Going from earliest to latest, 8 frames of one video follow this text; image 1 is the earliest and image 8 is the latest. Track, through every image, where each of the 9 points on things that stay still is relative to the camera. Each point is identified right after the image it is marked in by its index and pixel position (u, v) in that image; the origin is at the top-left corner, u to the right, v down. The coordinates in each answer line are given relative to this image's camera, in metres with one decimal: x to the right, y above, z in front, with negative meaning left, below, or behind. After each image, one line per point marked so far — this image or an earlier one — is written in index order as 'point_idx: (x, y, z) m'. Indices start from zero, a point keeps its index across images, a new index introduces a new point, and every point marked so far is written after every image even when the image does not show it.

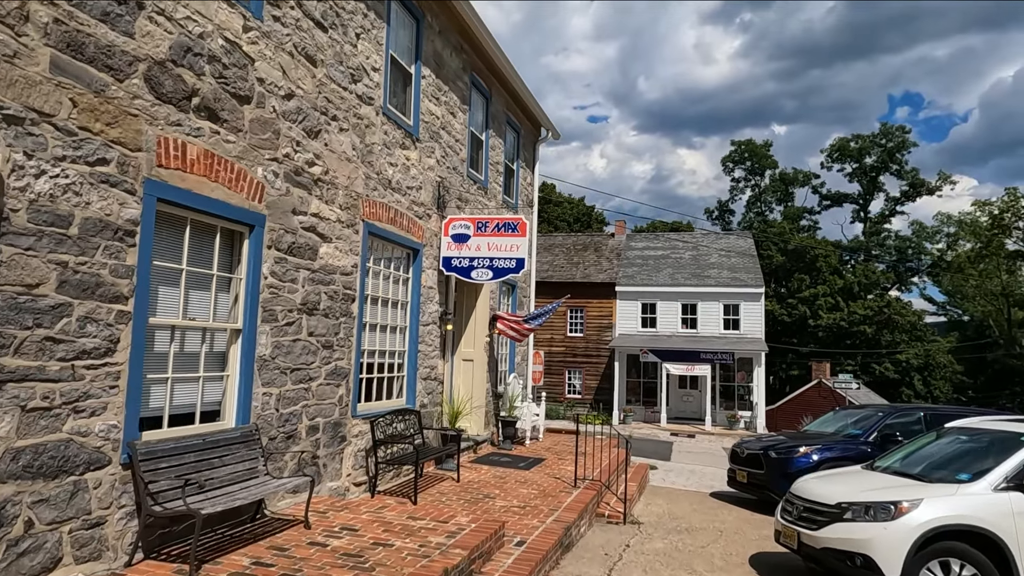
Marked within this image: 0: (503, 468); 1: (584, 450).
0: (-0.1, -2.3, +8.3) m
1: (+1.1, -2.4, +9.9) m
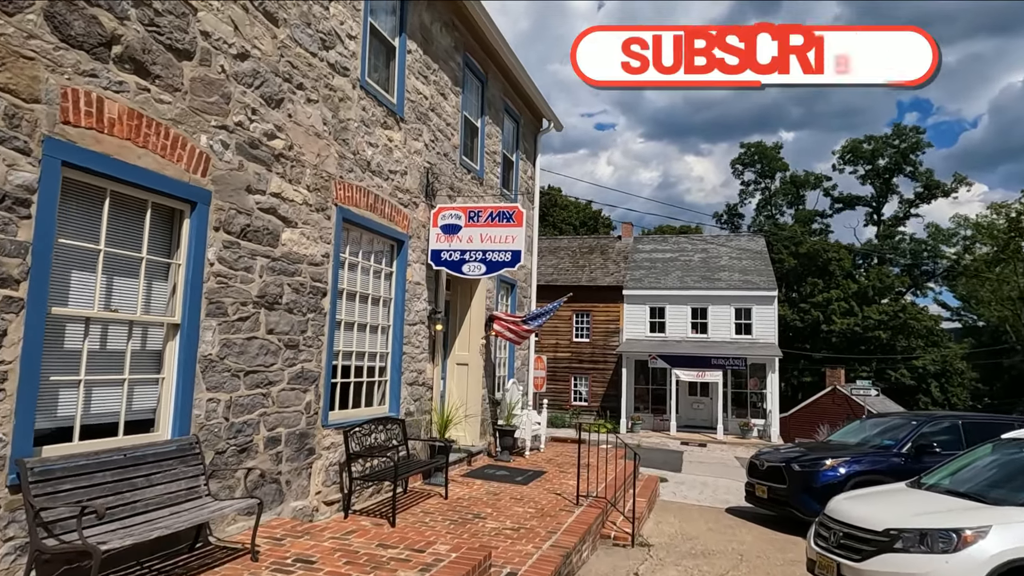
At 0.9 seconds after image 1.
0: (-0.2, -2.2, +7.6) m
1: (+1.0, -2.4, +9.1) m
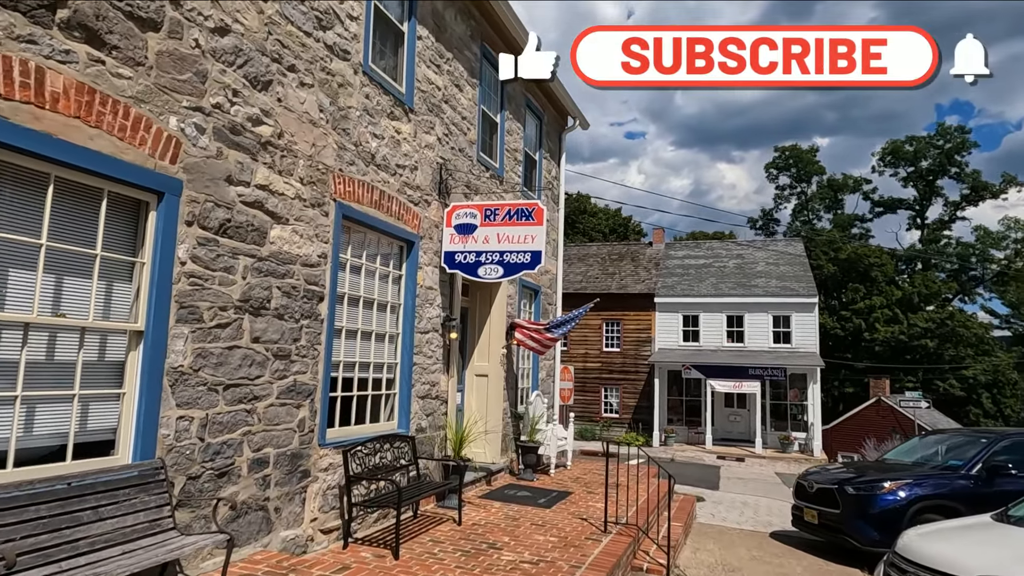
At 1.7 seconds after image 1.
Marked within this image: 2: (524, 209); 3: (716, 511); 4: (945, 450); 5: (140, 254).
0: (+0.1, -2.3, +6.9) m
1: (+1.3, -2.4, +8.4) m
2: (+0.1, +0.8, +6.6) m
3: (+3.1, -3.4, +10.2) m
4: (+5.5, -2.1, +8.6) m
5: (-2.1, +0.2, +3.7) m
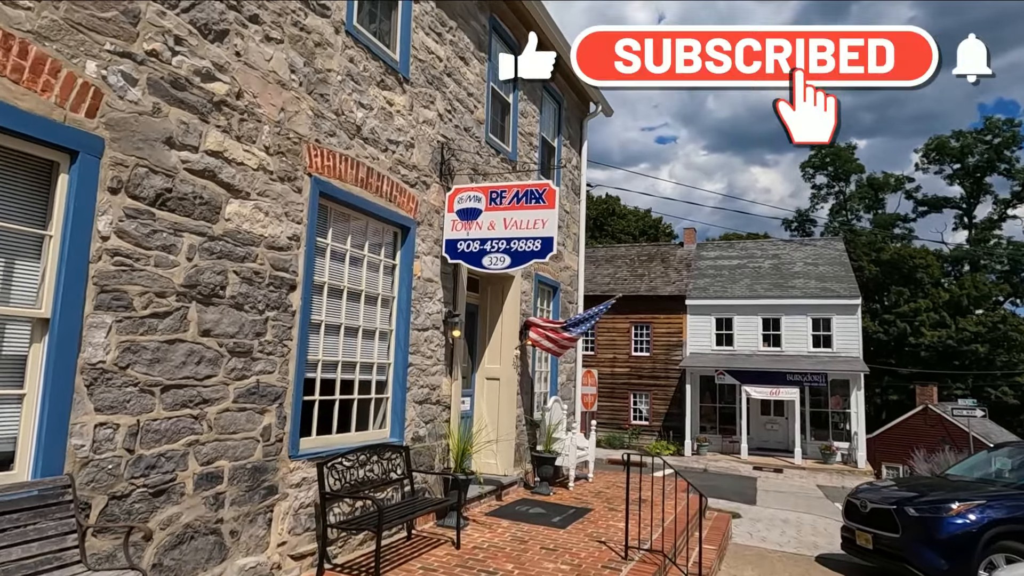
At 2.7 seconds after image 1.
0: (+0.2, -2.2, +6.2) m
1: (+1.5, -2.4, +7.6) m
2: (+0.2, +0.9, +5.9) m
3: (+3.4, -3.4, +9.3) m
4: (+5.7, -2.1, +7.6) m
5: (-2.1, +0.3, +3.1) m
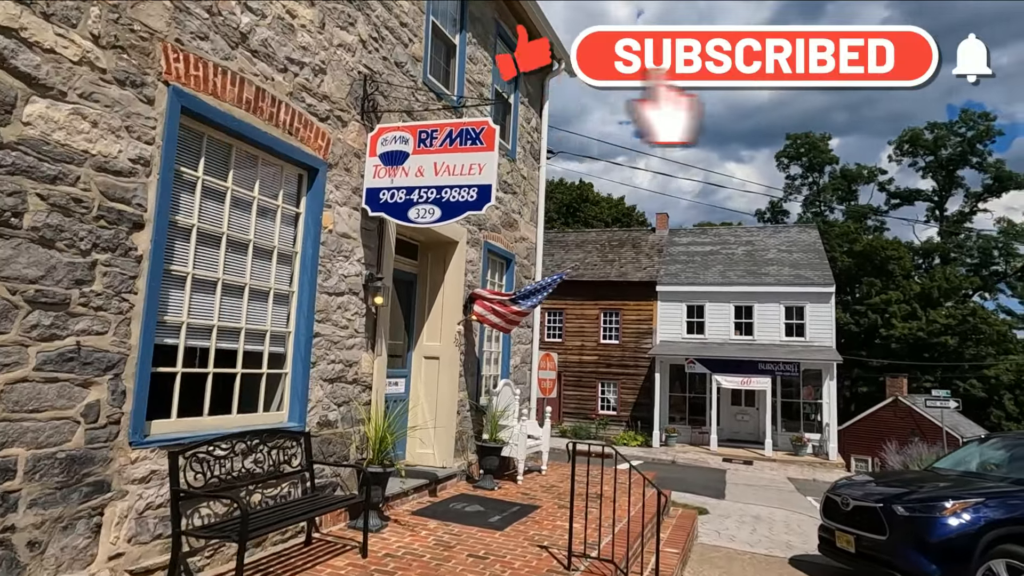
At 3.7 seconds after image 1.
0: (-0.4, -1.9, +5.3) m
1: (+0.9, -2.1, +6.7) m
2: (-0.3, +1.2, +4.9) m
3: (+2.7, -3.0, +8.5) m
4: (+5.0, -1.8, +6.9) m
5: (-2.5, +0.6, +2.0) m
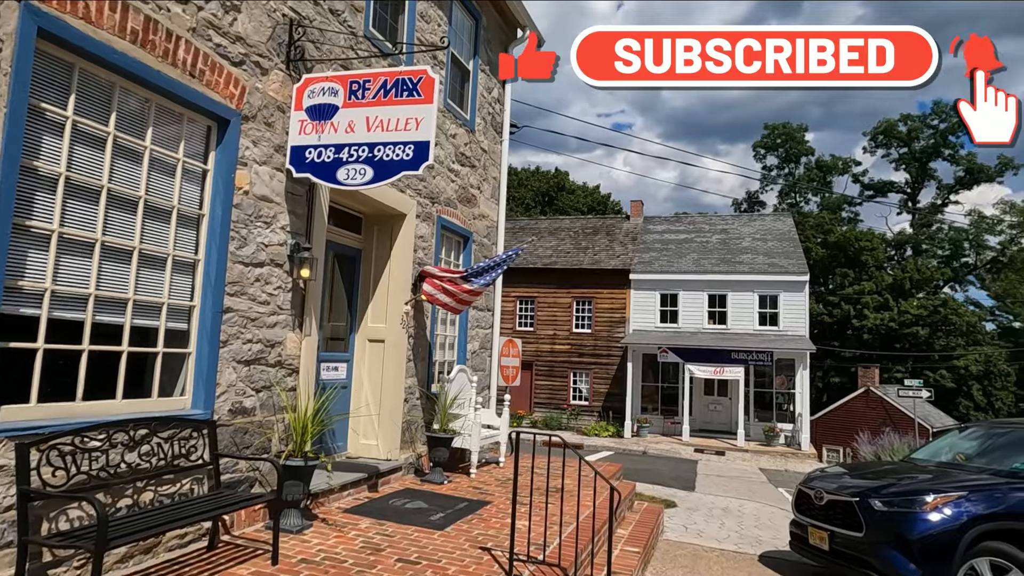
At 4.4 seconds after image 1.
0: (-0.8, -1.7, +4.7) m
1: (+0.4, -1.8, +6.2) m
2: (-0.7, +1.4, +4.4) m
3: (+2.1, -2.8, +8.1) m
4: (+4.6, -1.6, +6.5) m
5: (-2.8, +0.8, +1.4) m
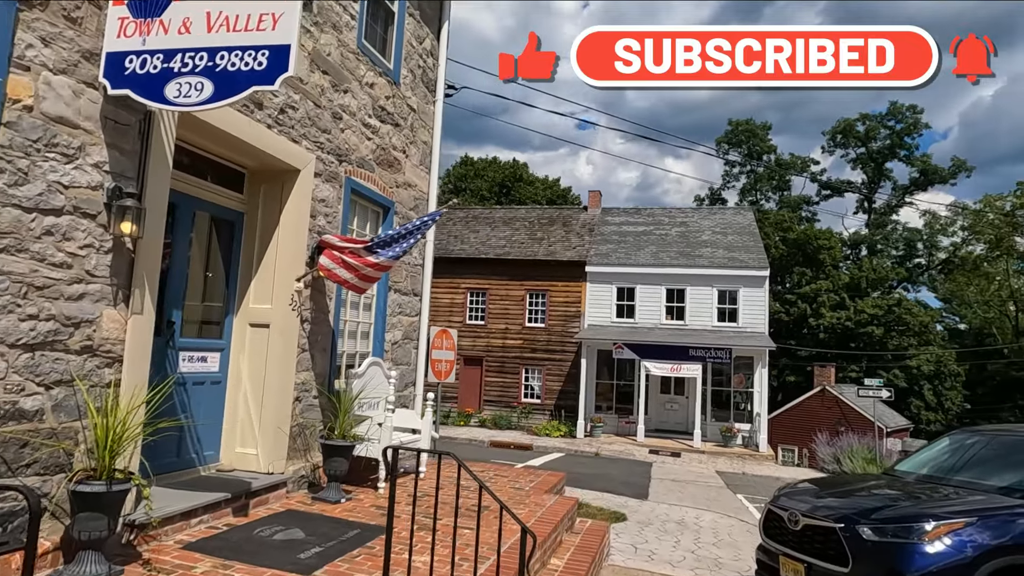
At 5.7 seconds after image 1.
0: (-1.4, -1.5, +3.5) m
1: (-0.2, -1.7, +5.1) m
2: (-1.2, +1.6, +3.2) m
3: (+1.4, -2.6, +7.0) m
4: (+3.9, -1.5, +5.6) m
5: (-3.2, +1.0, +0.1) m
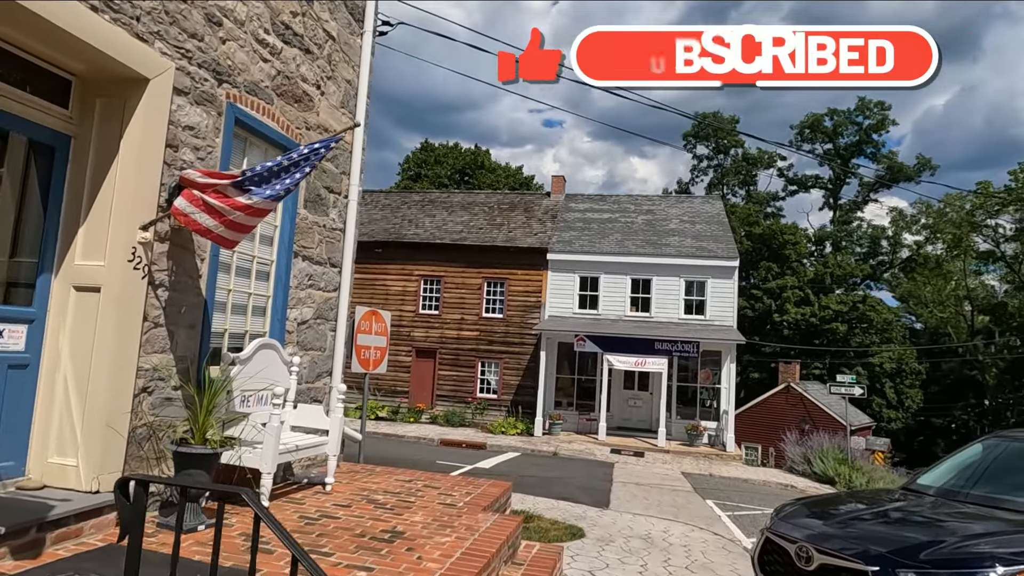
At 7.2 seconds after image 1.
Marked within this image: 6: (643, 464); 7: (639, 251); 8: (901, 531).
0: (-1.8, -1.2, +2.2) m
1: (-0.7, -1.4, +3.8) m
2: (-1.5, +1.8, +1.8) m
3: (+0.8, -2.4, +5.9) m
4: (+3.4, -1.3, +4.6) m
5: (-3.3, +1.2, -1.3) m
6: (+2.8, -3.7, +14.2) m
7: (+3.6, +1.0, +18.6) m
8: (+2.0, -1.2, +3.4) m
